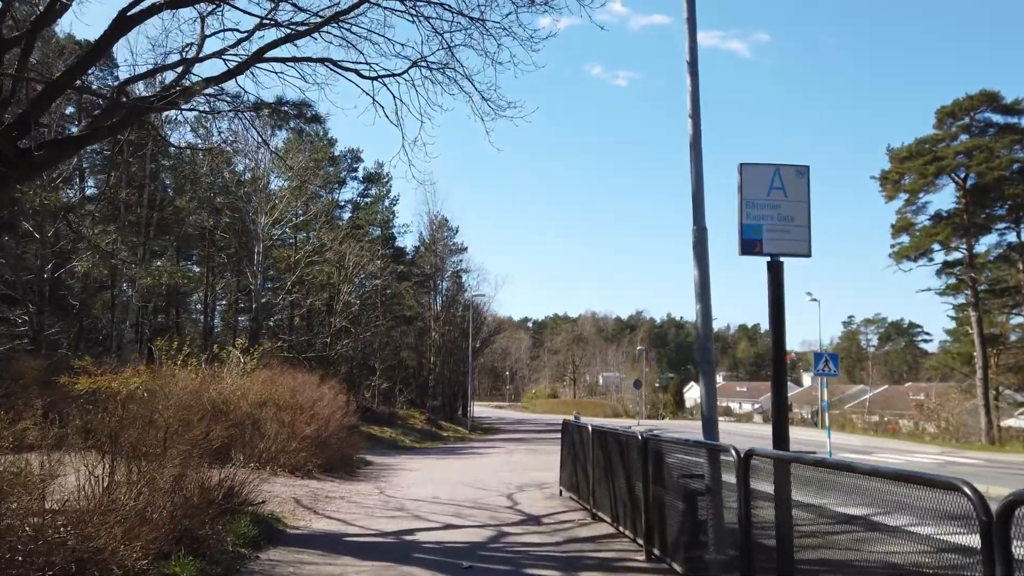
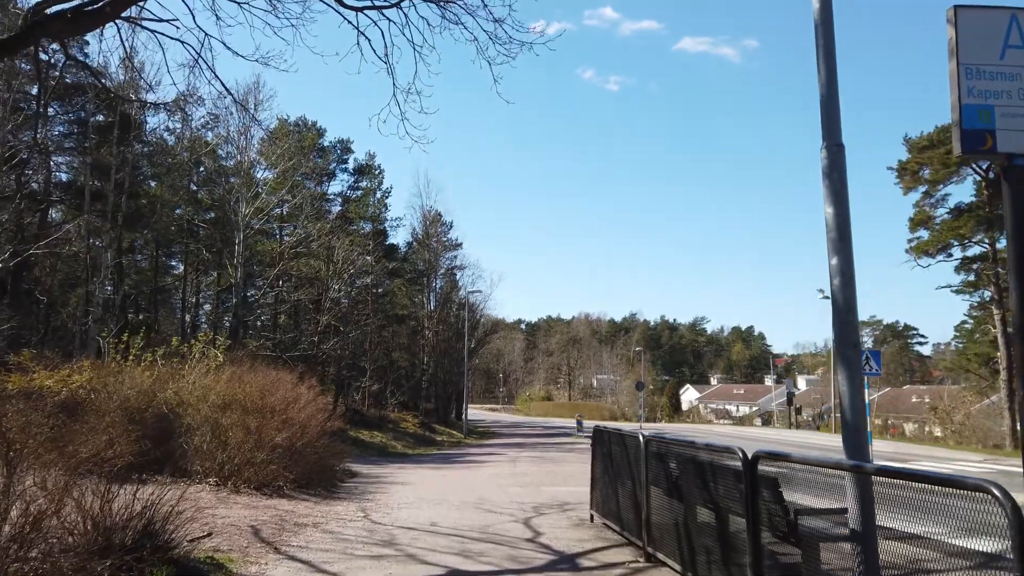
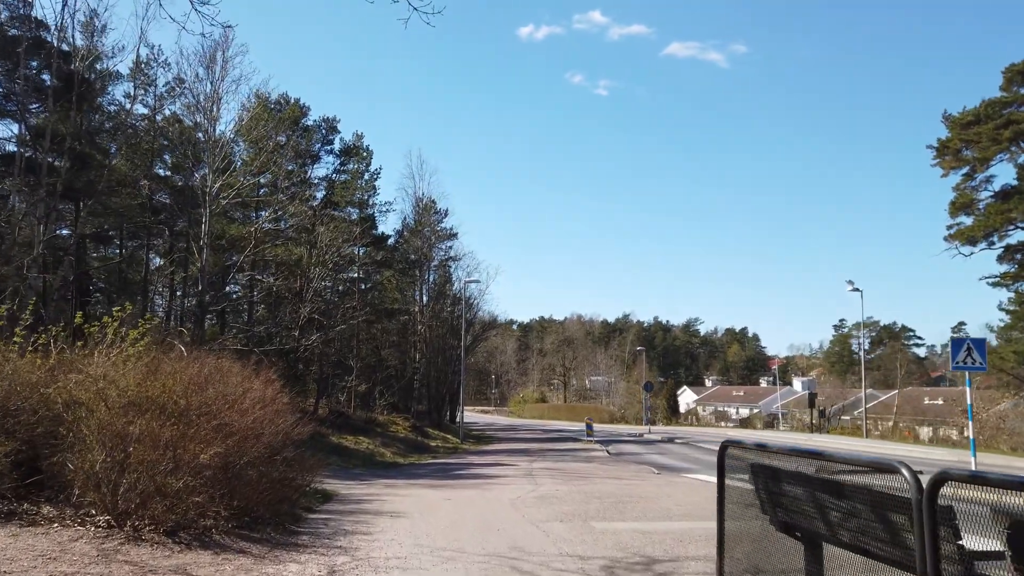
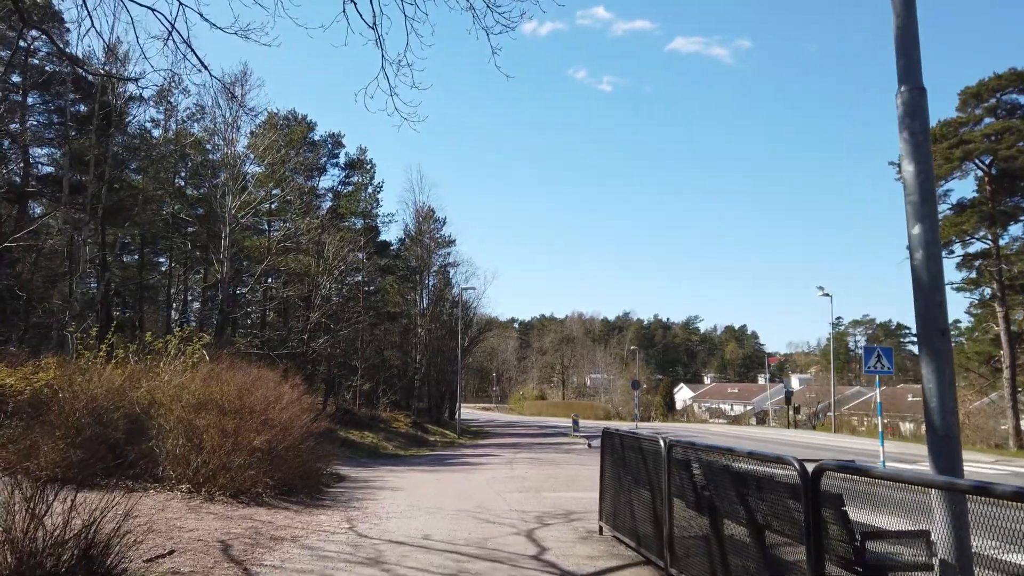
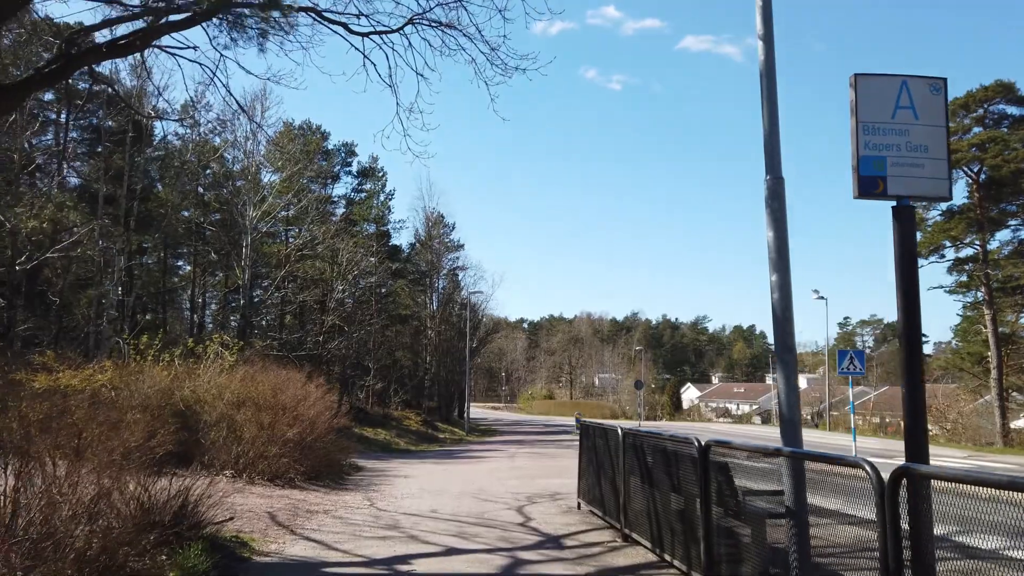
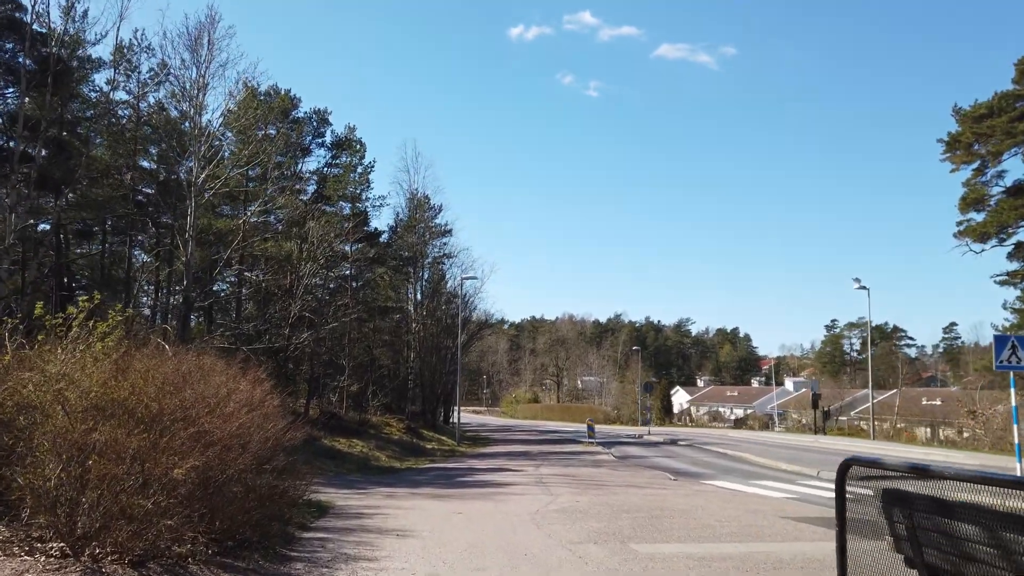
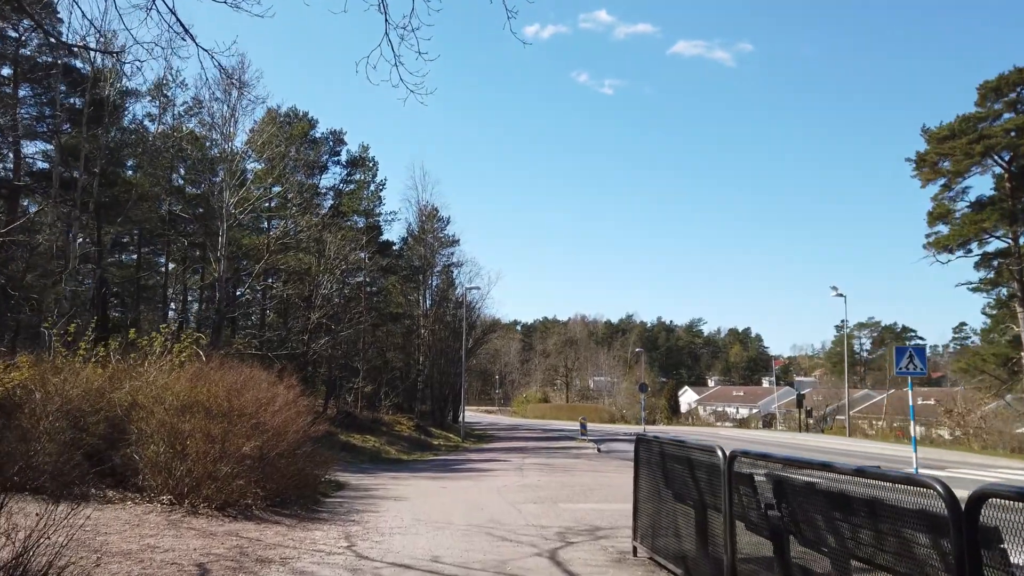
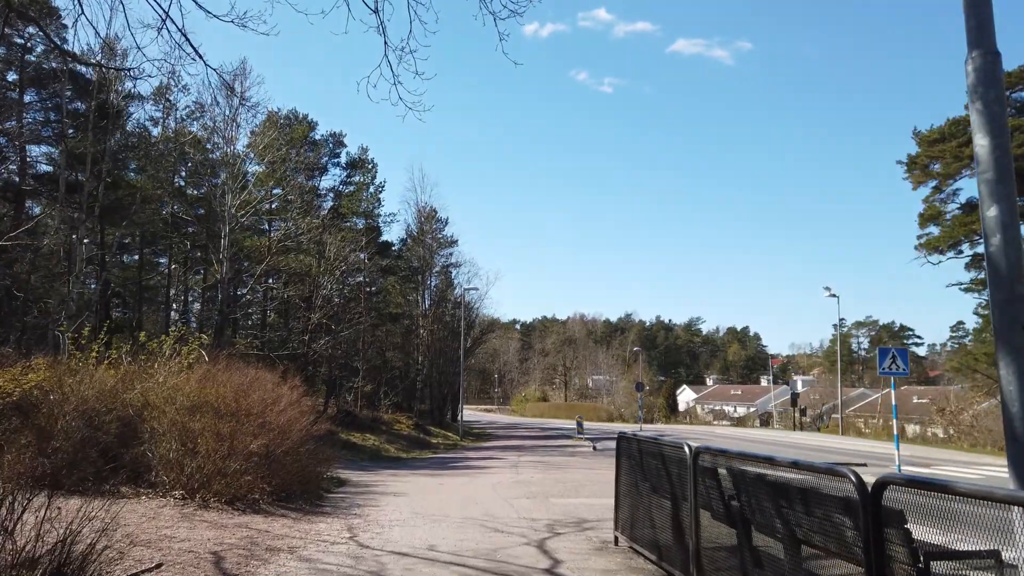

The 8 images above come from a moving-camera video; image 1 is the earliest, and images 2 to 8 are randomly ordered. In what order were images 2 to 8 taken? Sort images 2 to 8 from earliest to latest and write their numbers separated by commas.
5, 2, 4, 8, 7, 3, 6
